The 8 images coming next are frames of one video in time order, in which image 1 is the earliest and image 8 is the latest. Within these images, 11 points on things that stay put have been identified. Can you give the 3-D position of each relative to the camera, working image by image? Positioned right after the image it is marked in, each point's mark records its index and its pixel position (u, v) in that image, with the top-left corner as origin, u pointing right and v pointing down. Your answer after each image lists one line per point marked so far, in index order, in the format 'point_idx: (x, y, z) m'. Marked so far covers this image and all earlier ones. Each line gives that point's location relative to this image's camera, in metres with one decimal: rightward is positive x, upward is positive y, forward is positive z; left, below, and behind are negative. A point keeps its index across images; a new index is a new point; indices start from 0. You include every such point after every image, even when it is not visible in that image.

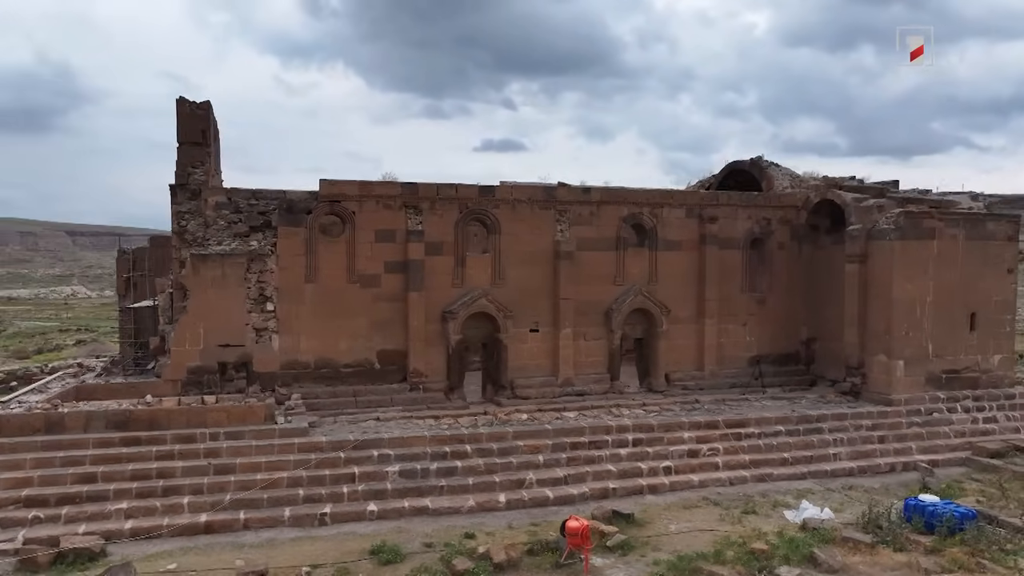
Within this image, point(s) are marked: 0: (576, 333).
0: (+1.3, -0.9, +14.4) m
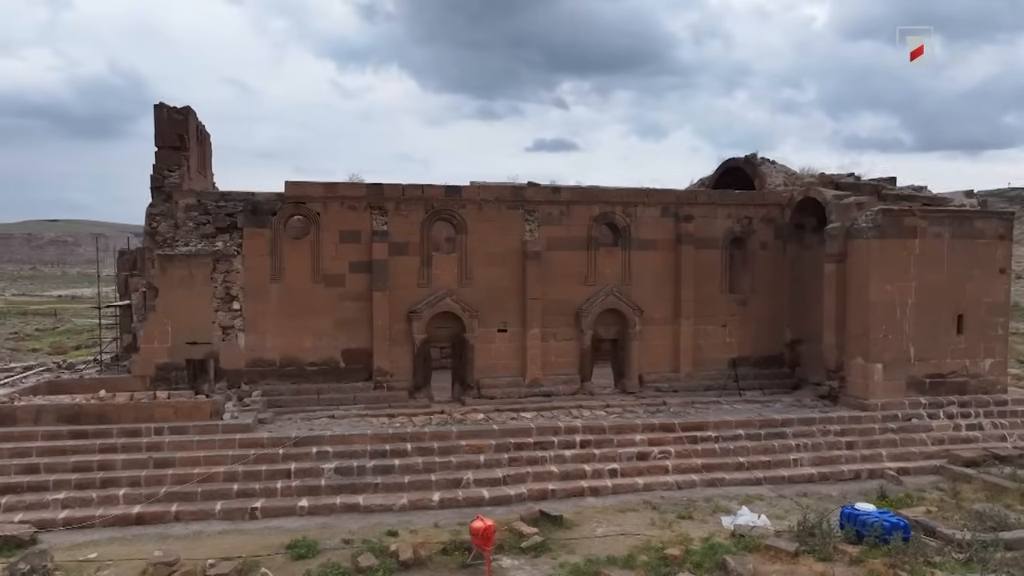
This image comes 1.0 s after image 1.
0: (+0.7, -0.9, +14.3) m
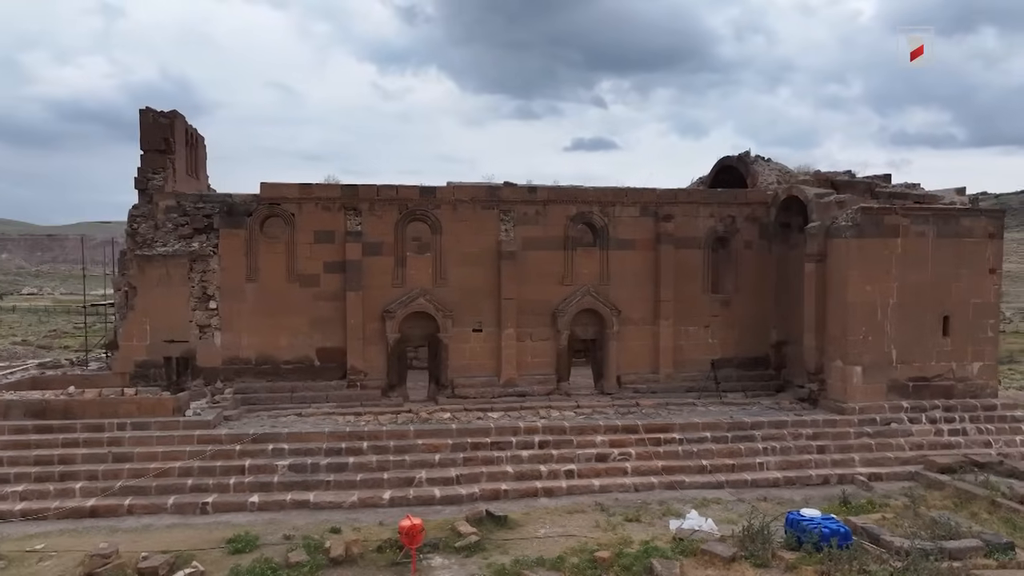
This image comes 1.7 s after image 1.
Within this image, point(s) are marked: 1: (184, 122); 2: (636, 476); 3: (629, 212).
0: (+0.2, -0.9, +14.3) m
1: (-7.0, +3.6, +15.5) m
2: (+1.9, -2.9, +11.1) m
3: (+2.4, +1.6, +14.7) m
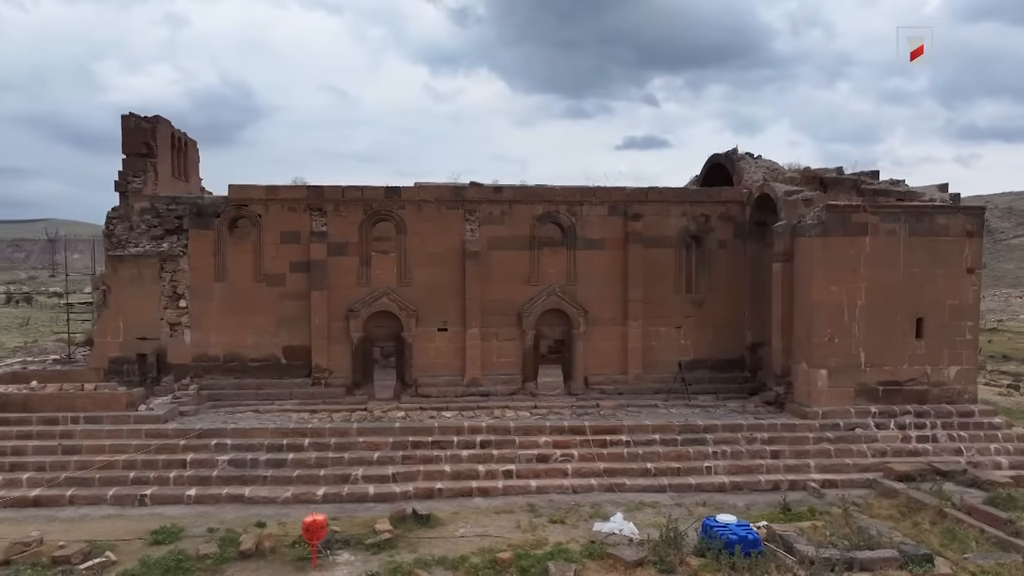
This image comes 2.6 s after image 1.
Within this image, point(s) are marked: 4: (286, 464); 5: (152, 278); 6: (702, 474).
0: (-0.5, -0.9, +14.3) m
1: (-7.6, +3.6, +16.0) m
2: (+1.0, -2.9, +11.0) m
3: (+1.7, +1.6, +14.6) m
4: (-3.4, -2.6, +10.7) m
5: (-6.8, +0.2, +13.6) m
6: (+3.0, -2.9, +11.2) m
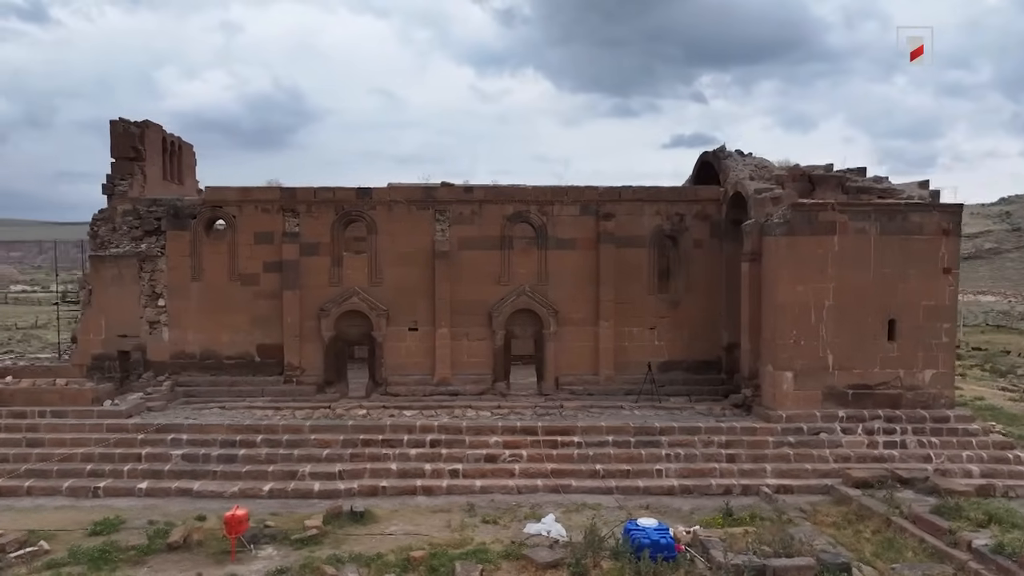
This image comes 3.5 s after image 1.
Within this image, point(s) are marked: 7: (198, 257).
0: (-1.1, -0.9, +14.4) m
1: (-8.1, +3.6, +16.5) m
2: (+0.2, -2.9, +11.0) m
3: (+1.1, +1.6, +14.5) m
4: (-4.2, -2.6, +10.9) m
5: (-7.4, +0.2, +14.1) m
6: (+2.2, -2.9, +11.1) m
7: (-6.2, +0.6, +14.2) m
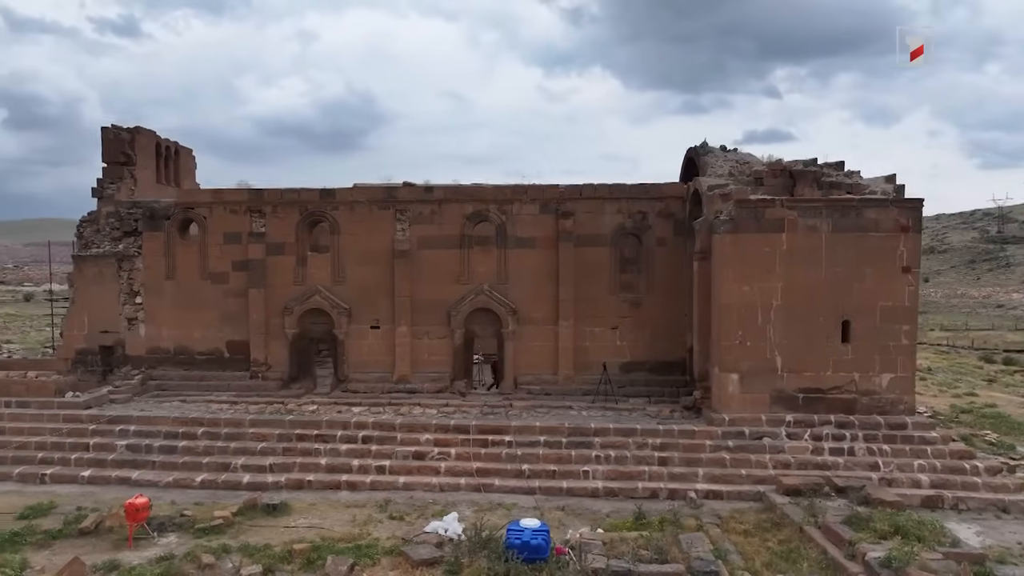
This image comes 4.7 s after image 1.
0: (-1.9, -0.9, +14.5) m
1: (-8.7, +3.6, +17.3) m
2: (-1.0, -2.9, +11.0) m
3: (+0.3, +1.6, +14.4) m
4: (-5.3, -2.6, +11.4) m
5: (-8.2, +0.2, +14.8) m
6: (+1.0, -2.9, +10.9) m
7: (-7.0, +0.6, +14.8) m
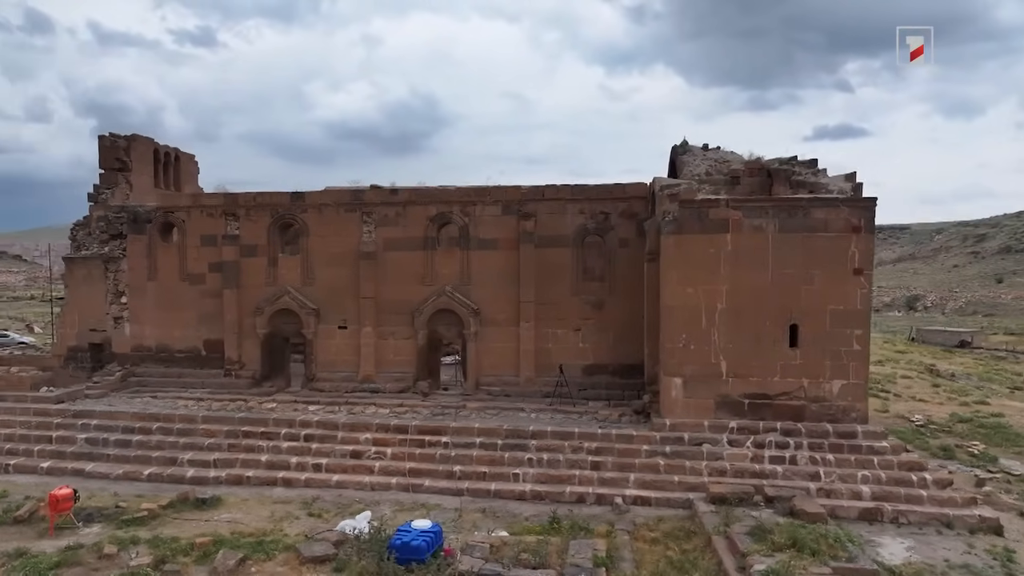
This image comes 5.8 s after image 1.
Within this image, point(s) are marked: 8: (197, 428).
0: (-2.7, -0.9, +14.7) m
1: (-9.1, +3.6, +18.0) m
2: (-2.0, -2.9, +11.1) m
3: (-0.4, +1.5, +14.4) m
4: (-6.3, -2.6, +11.9) m
5: (-8.9, +0.2, +15.6) m
6: (0.0, -2.9, +10.9) m
7: (-7.7, +0.6, +15.4) m
8: (-5.3, -2.4, +12.1) m
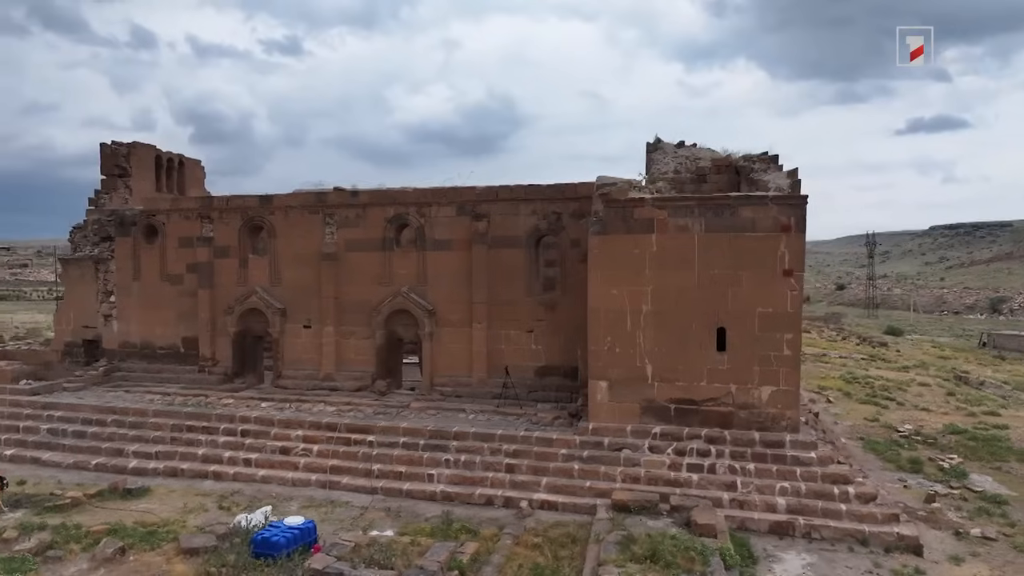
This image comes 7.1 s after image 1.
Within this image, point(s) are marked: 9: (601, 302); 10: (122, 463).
0: (-3.5, -0.9, +15.0) m
1: (-9.6, +3.6, +19.0) m
2: (-3.3, -2.9, +11.4) m
3: (-1.3, +1.5, +14.5) m
4: (-7.4, -2.6, +12.6) m
5: (-9.7, +0.2, +16.5) m
6: (-1.3, -2.9, +10.9) m
7: (-8.4, +0.6, +16.2) m
8: (-6.4, -2.4, +12.7) m
9: (+1.4, -0.2, +11.3) m
10: (-6.5, -2.9, +11.9) m
